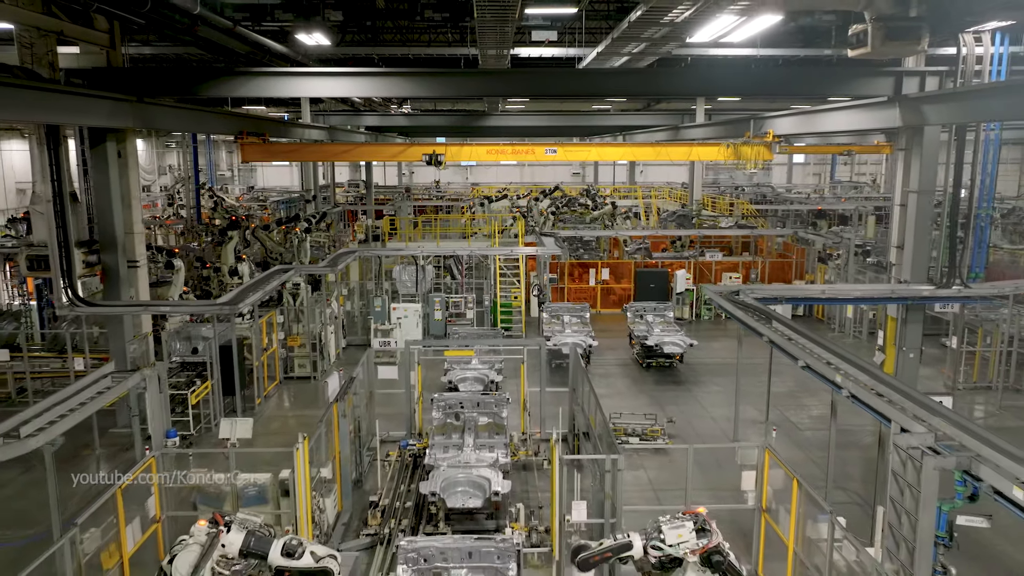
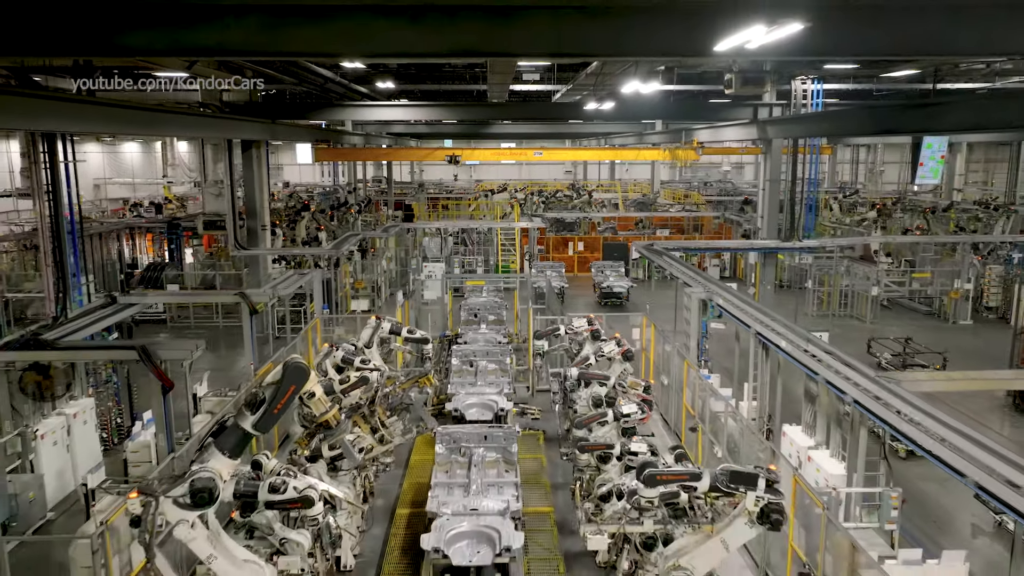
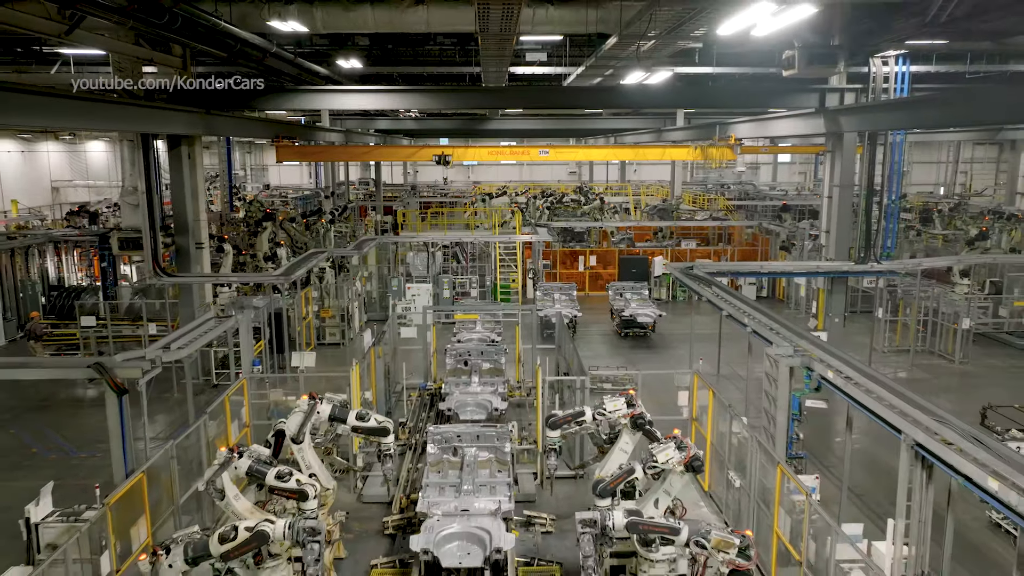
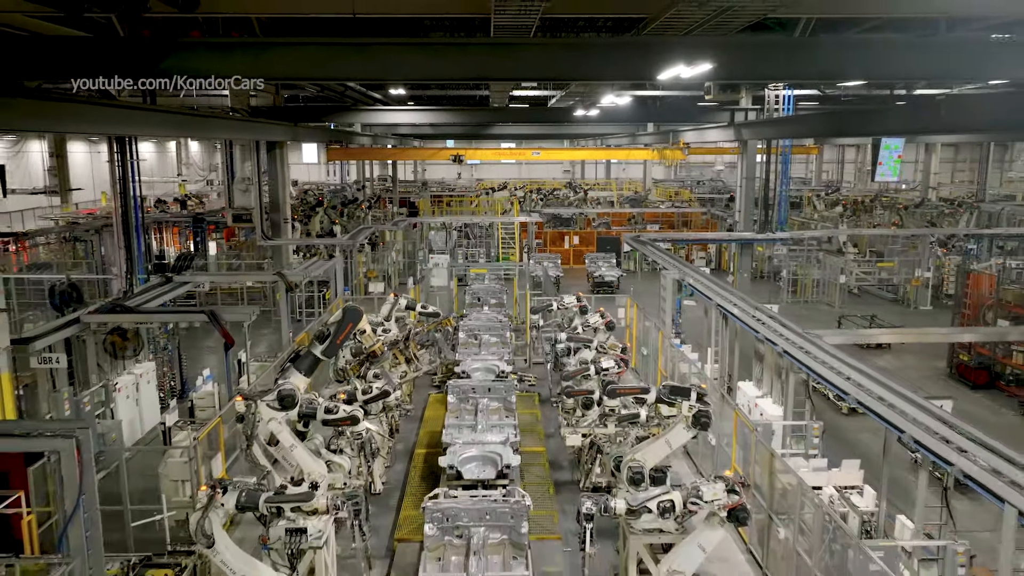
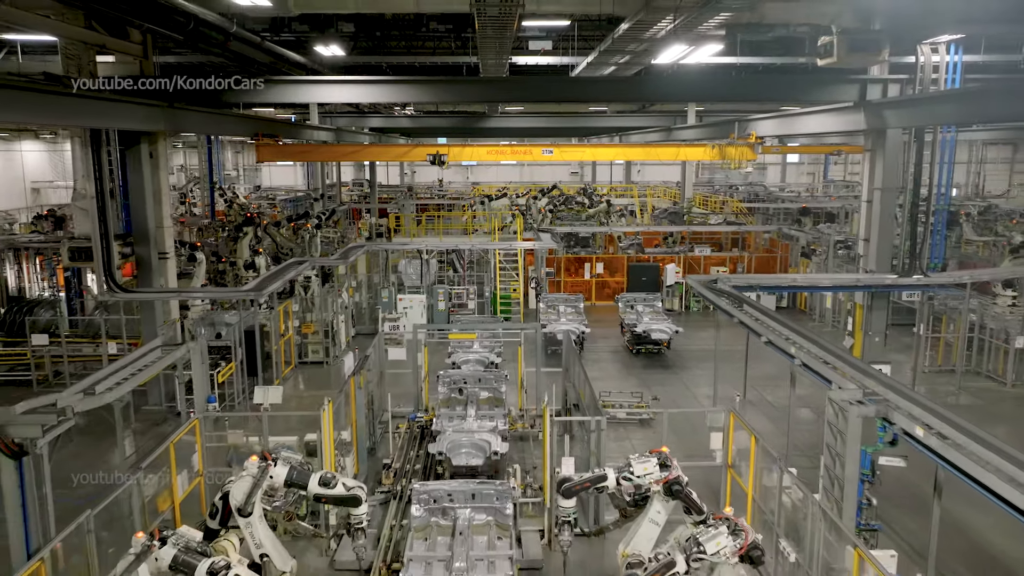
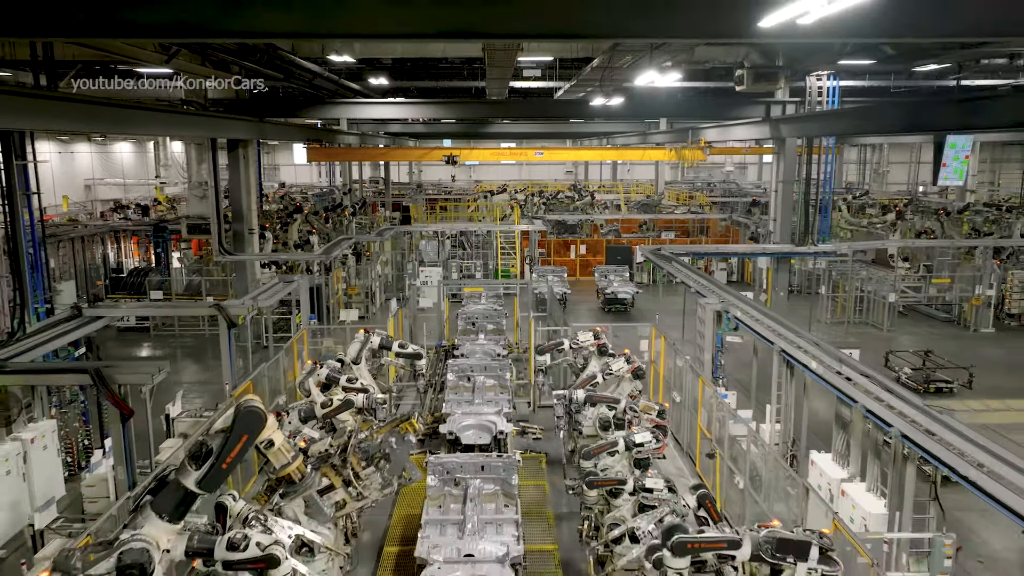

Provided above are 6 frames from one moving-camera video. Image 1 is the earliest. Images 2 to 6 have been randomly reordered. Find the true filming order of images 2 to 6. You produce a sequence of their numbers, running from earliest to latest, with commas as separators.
5, 3, 6, 2, 4
